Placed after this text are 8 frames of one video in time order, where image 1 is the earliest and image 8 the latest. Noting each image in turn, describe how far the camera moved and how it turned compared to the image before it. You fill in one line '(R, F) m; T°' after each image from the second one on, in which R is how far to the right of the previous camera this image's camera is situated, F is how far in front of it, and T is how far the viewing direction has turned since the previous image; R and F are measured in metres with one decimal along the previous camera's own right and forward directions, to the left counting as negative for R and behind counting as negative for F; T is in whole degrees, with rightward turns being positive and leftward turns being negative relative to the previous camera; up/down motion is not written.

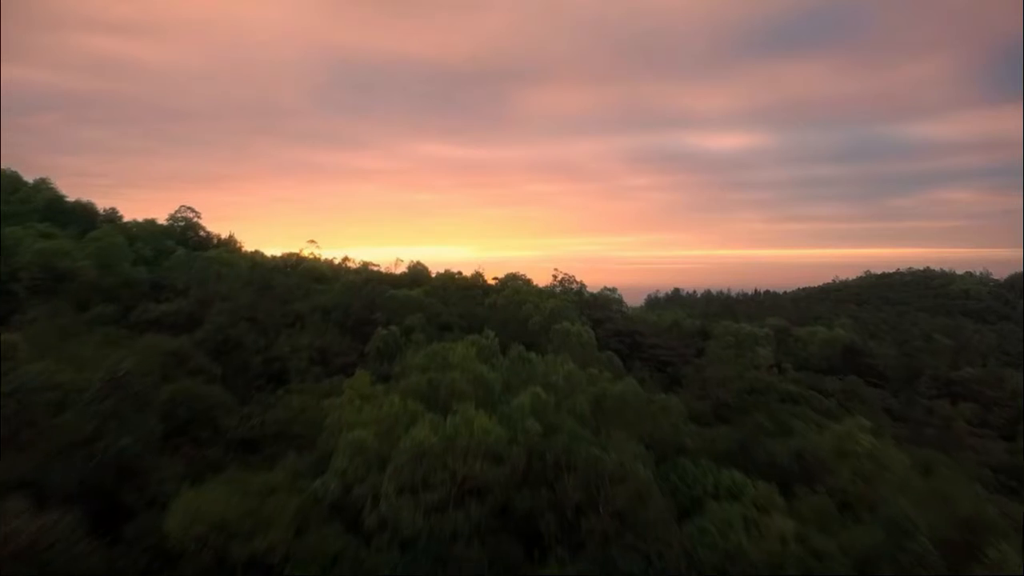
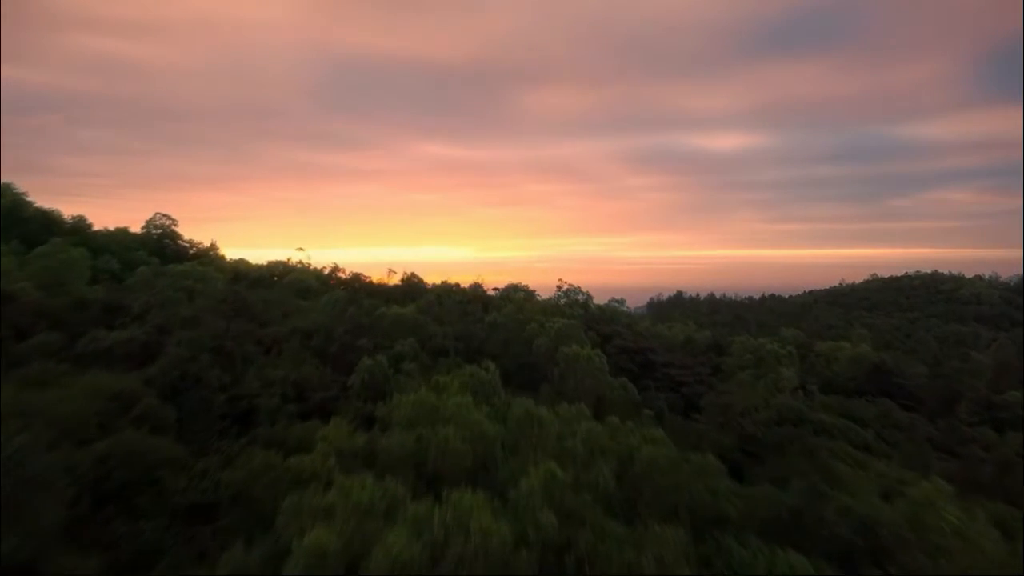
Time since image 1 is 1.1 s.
(-0.1, +1.3) m; 0°
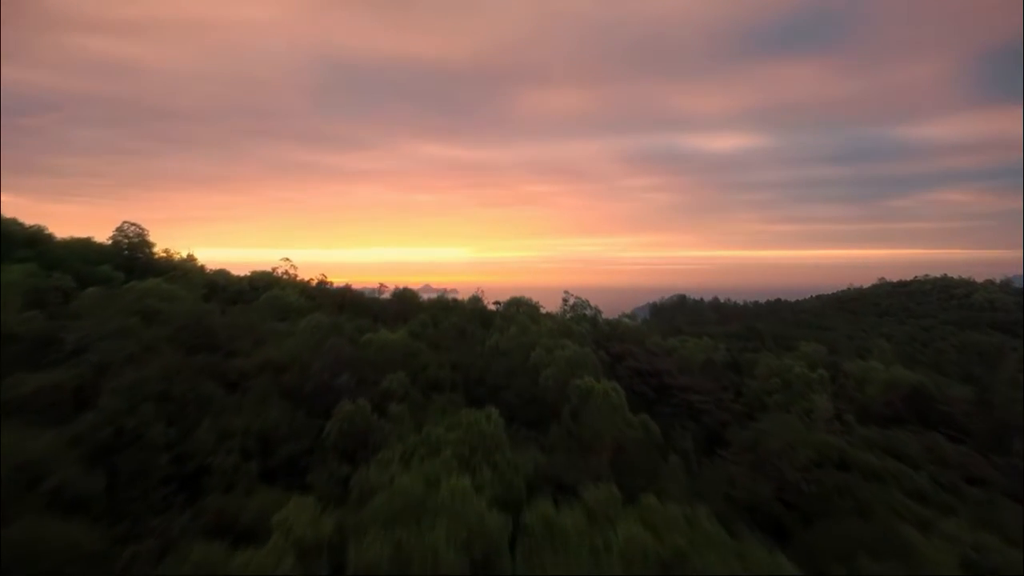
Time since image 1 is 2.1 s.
(-0.1, +1.5) m; 0°
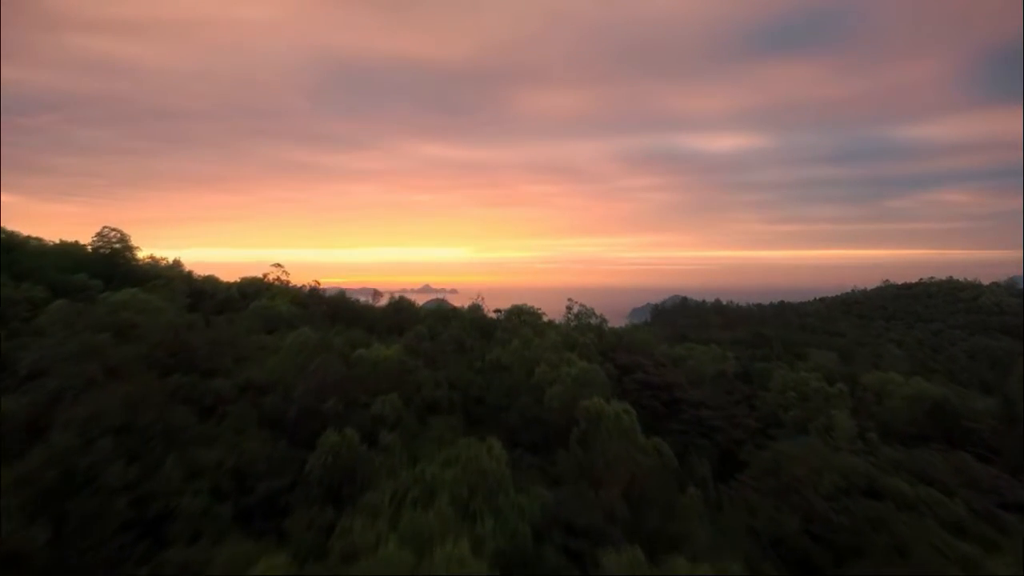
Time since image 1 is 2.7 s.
(-0.1, +0.8) m; 0°
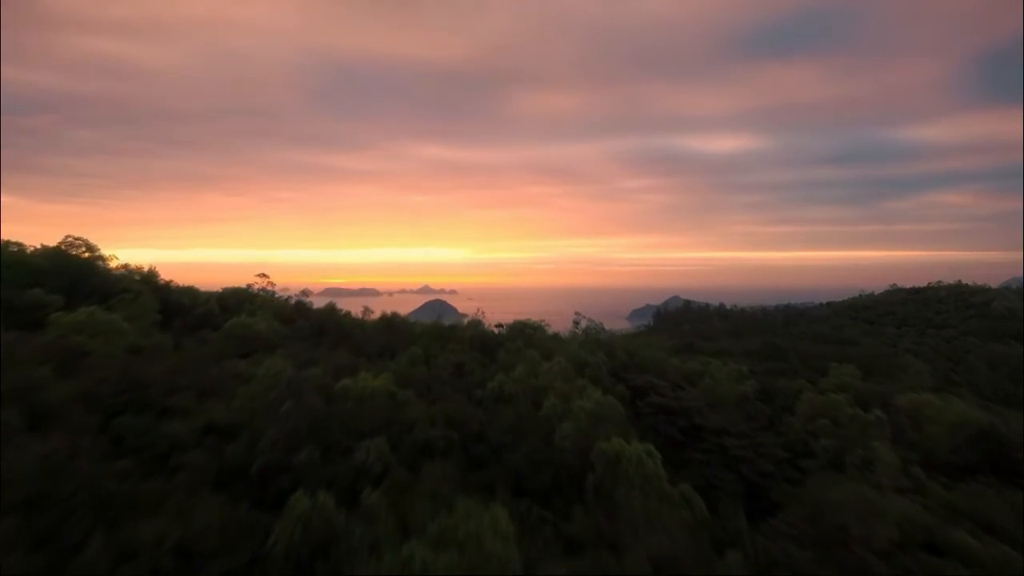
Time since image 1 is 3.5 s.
(-0.2, +1.3) m; 0°
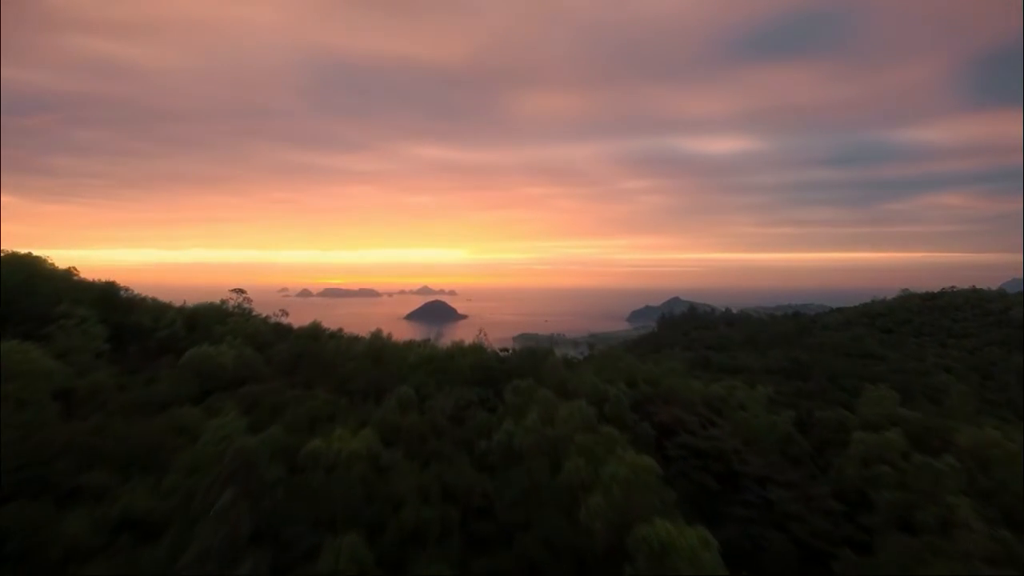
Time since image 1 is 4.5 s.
(-0.3, +1.8) m; 0°
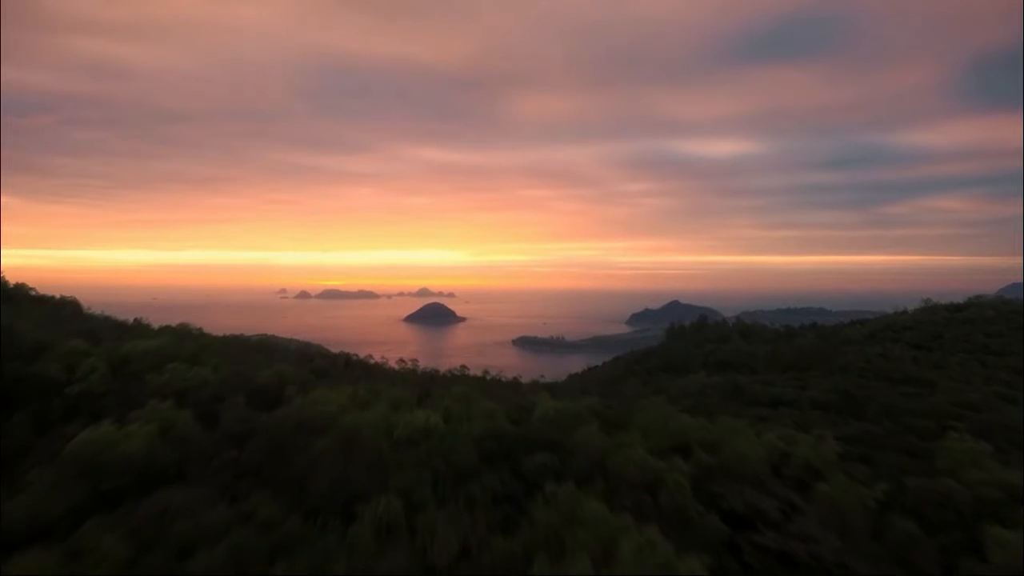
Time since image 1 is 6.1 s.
(-0.6, +3.0) m; 0°
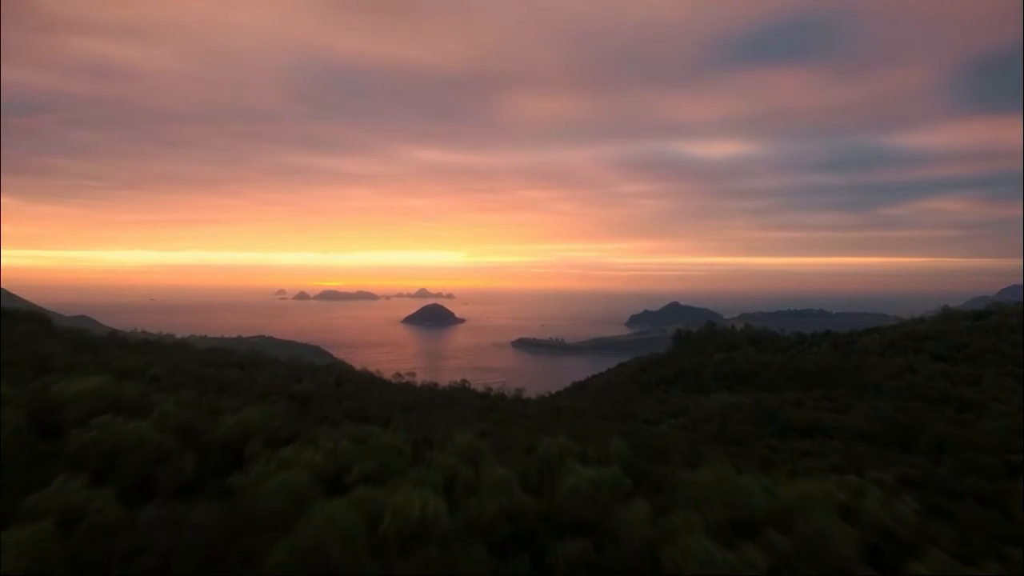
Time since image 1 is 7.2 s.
(-0.5, +2.2) m; 0°
